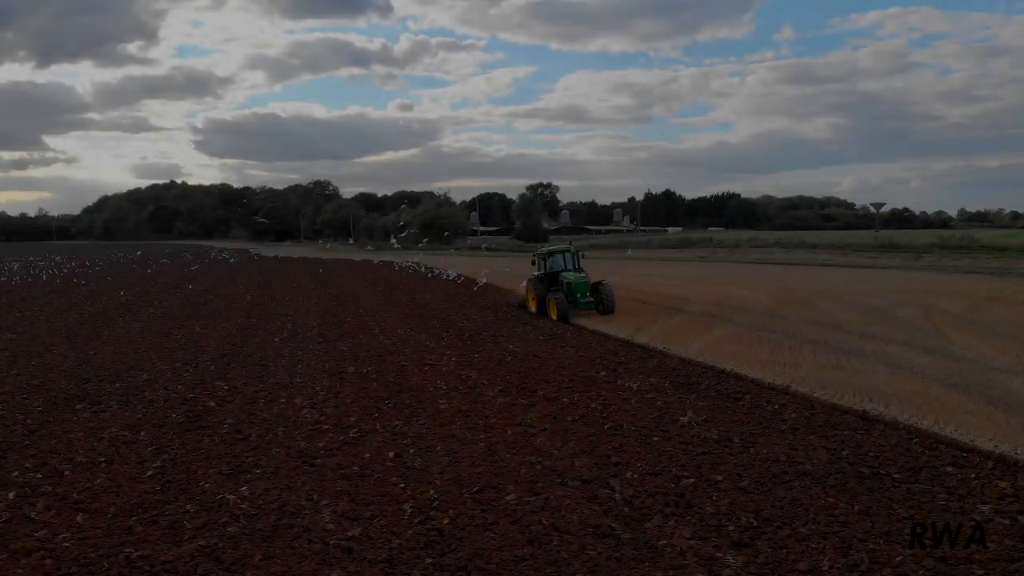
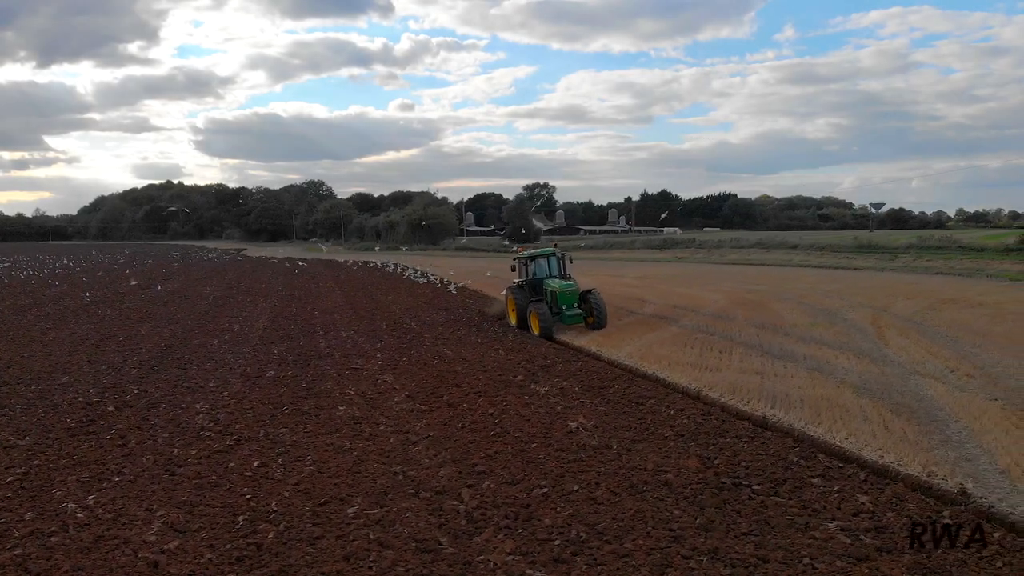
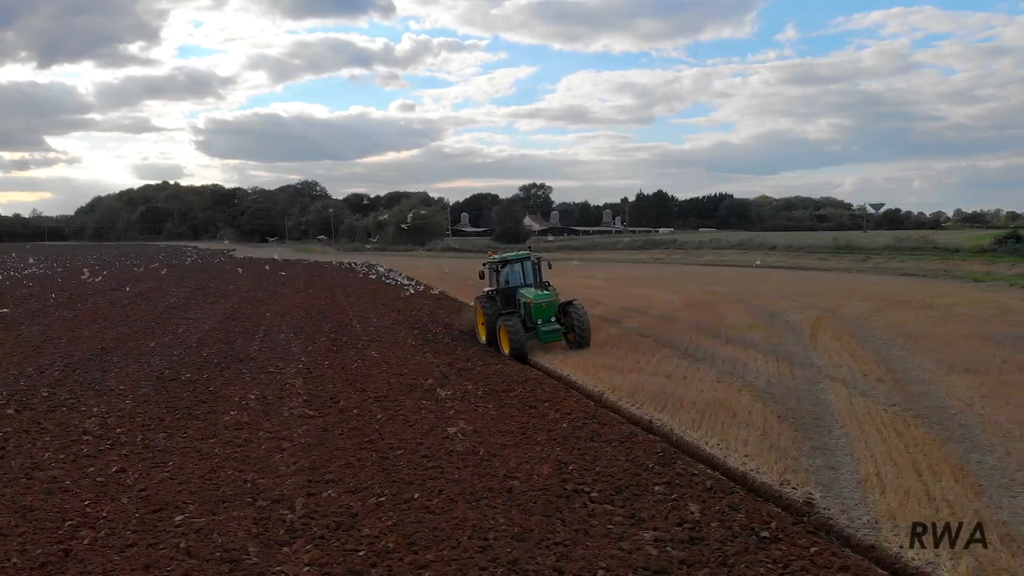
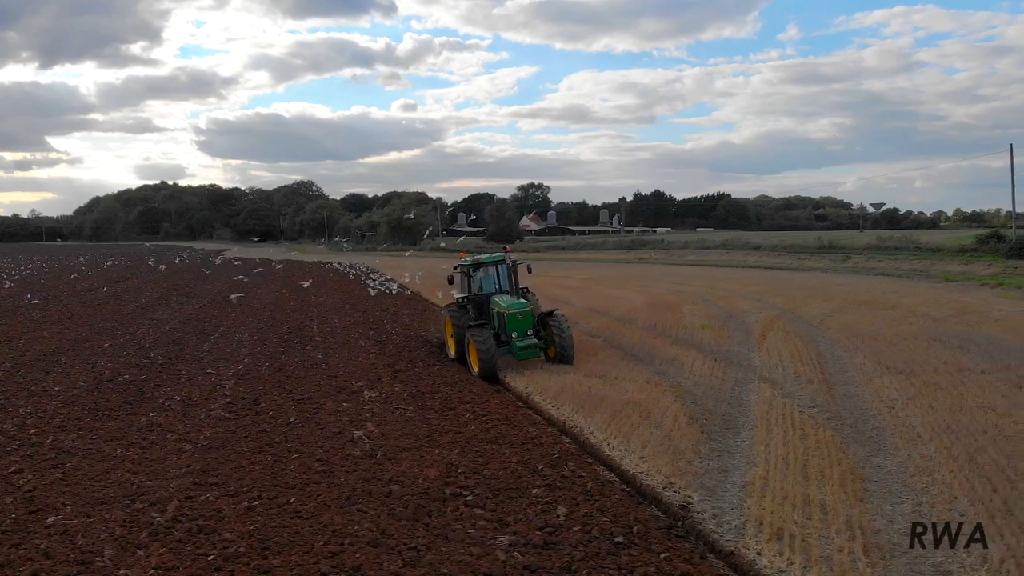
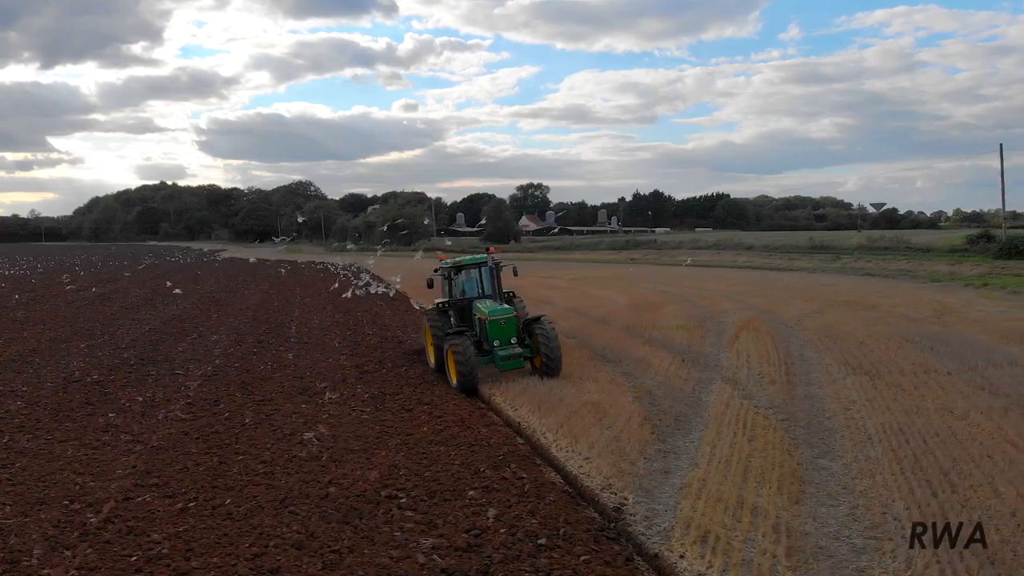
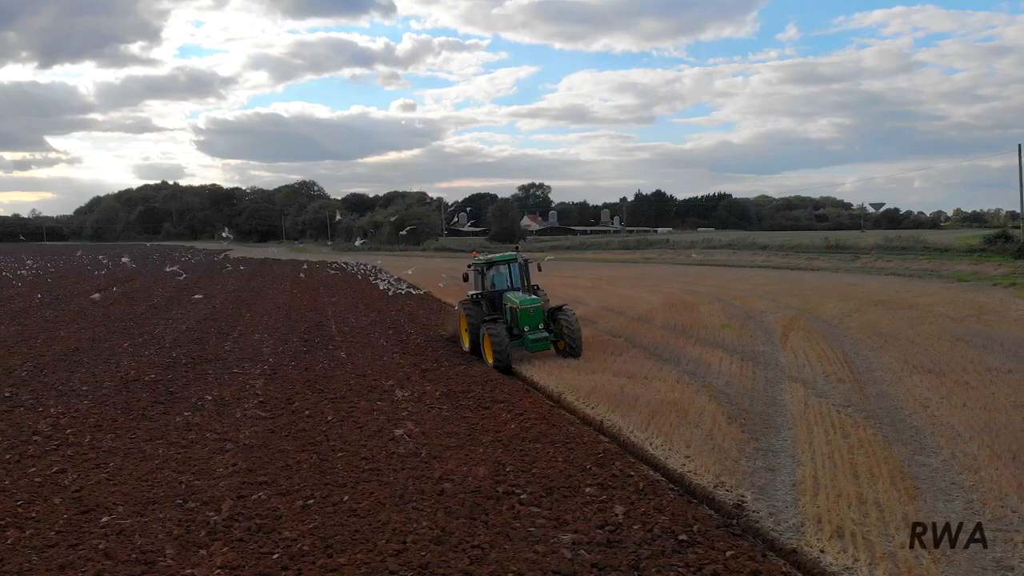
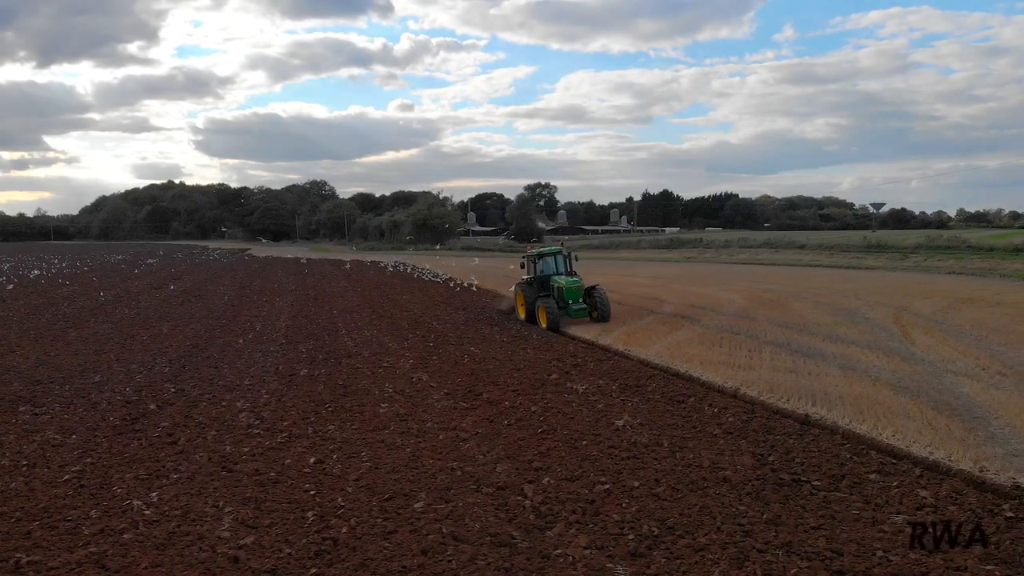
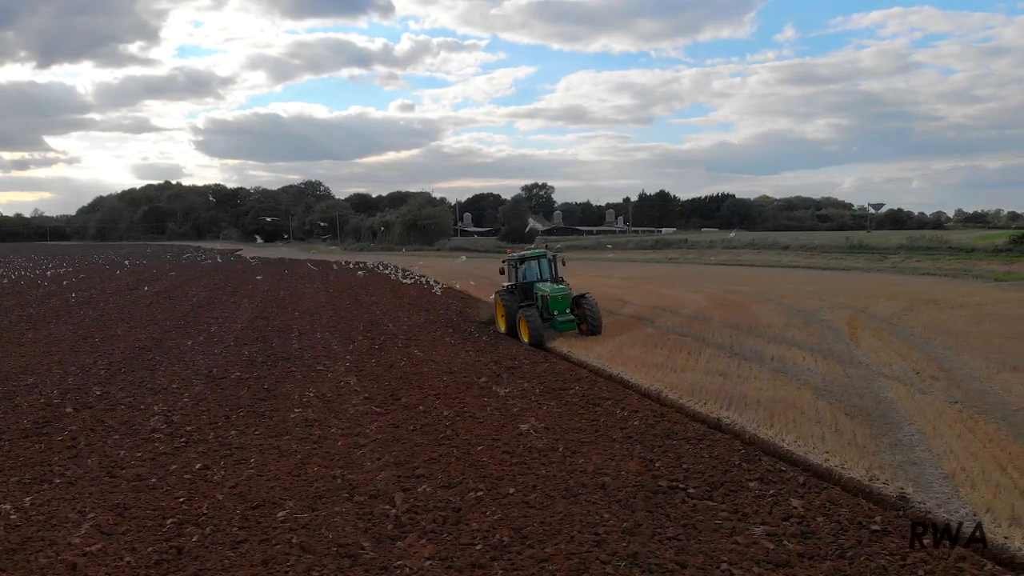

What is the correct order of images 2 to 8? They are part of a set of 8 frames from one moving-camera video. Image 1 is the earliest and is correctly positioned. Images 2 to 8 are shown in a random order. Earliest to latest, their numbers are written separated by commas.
7, 2, 8, 3, 6, 4, 5
